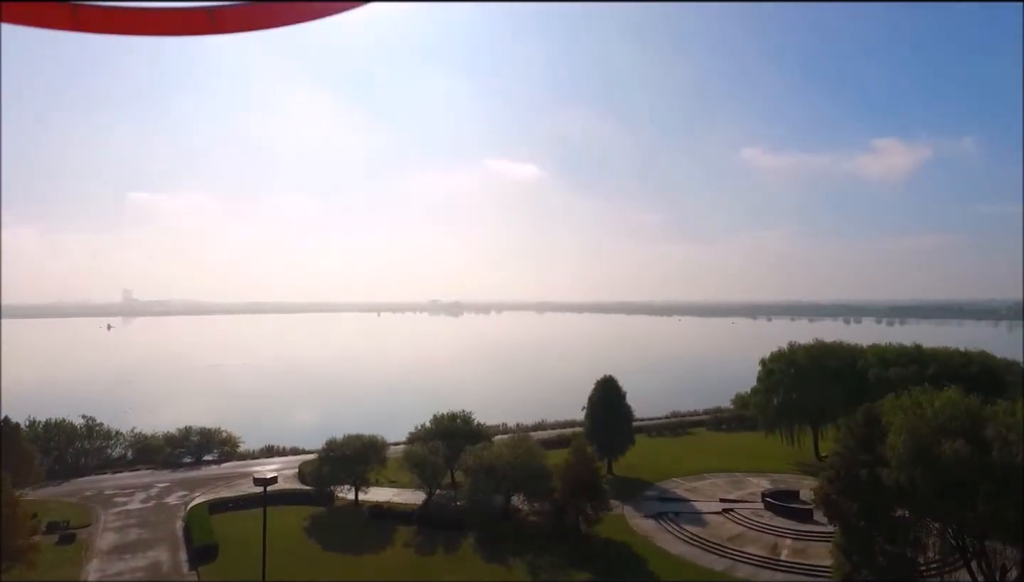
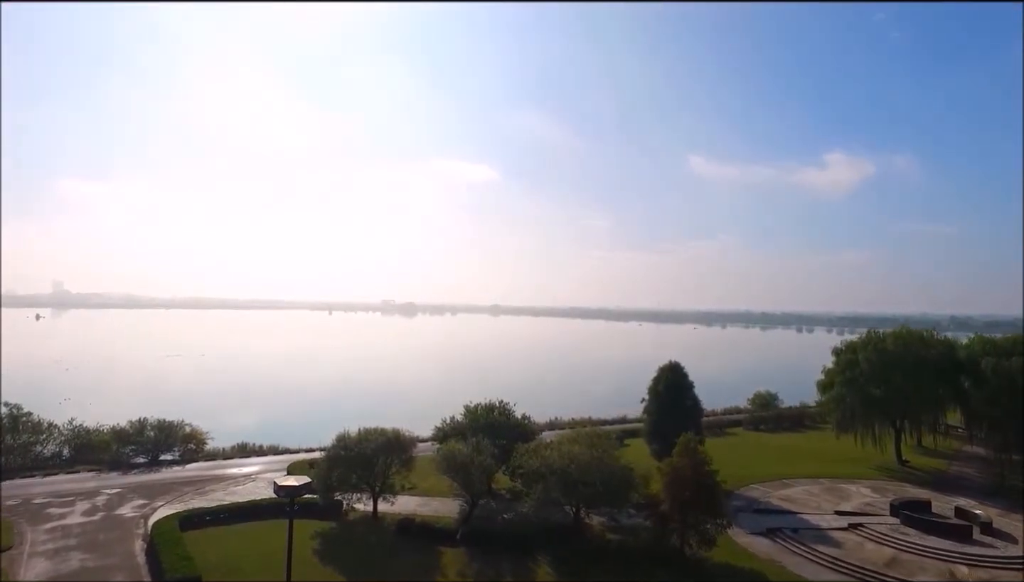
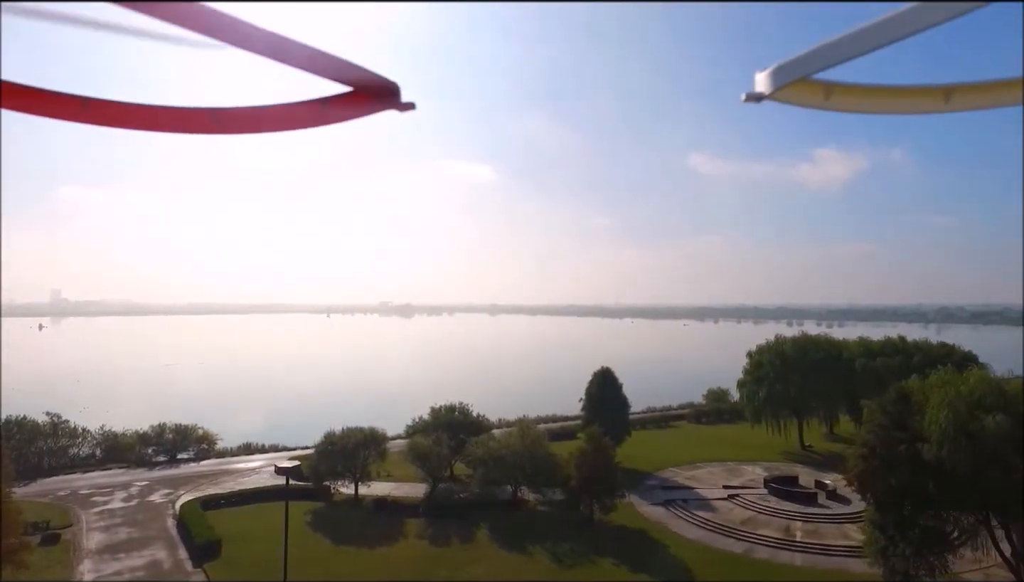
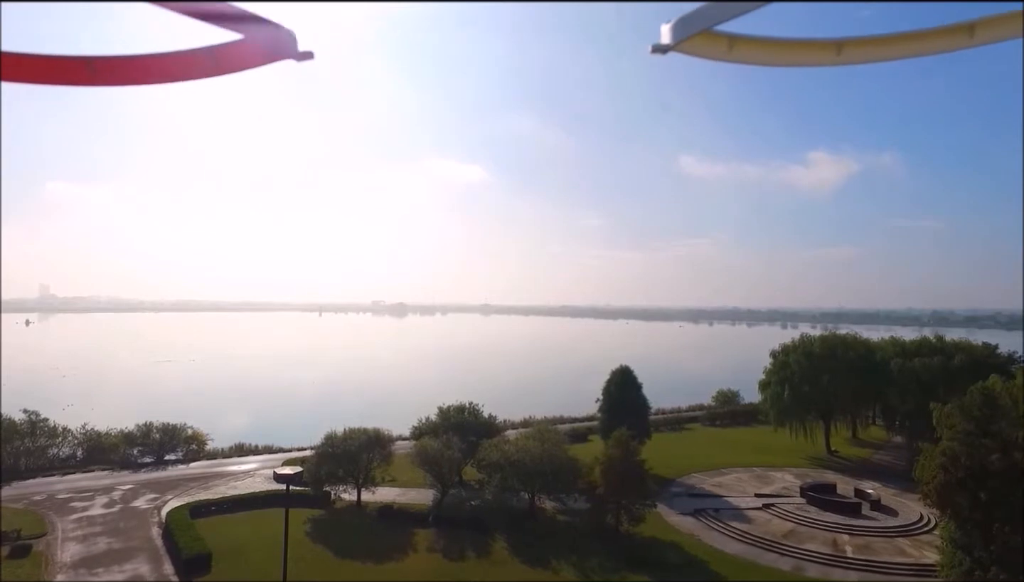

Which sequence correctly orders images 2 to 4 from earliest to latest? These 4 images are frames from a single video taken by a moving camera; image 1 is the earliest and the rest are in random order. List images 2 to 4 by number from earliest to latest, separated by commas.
3, 4, 2
